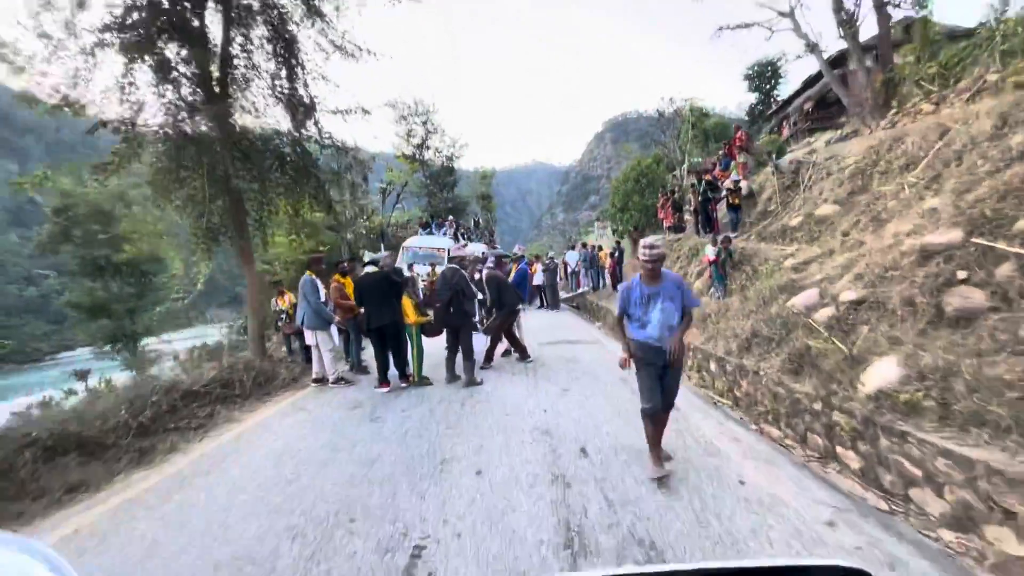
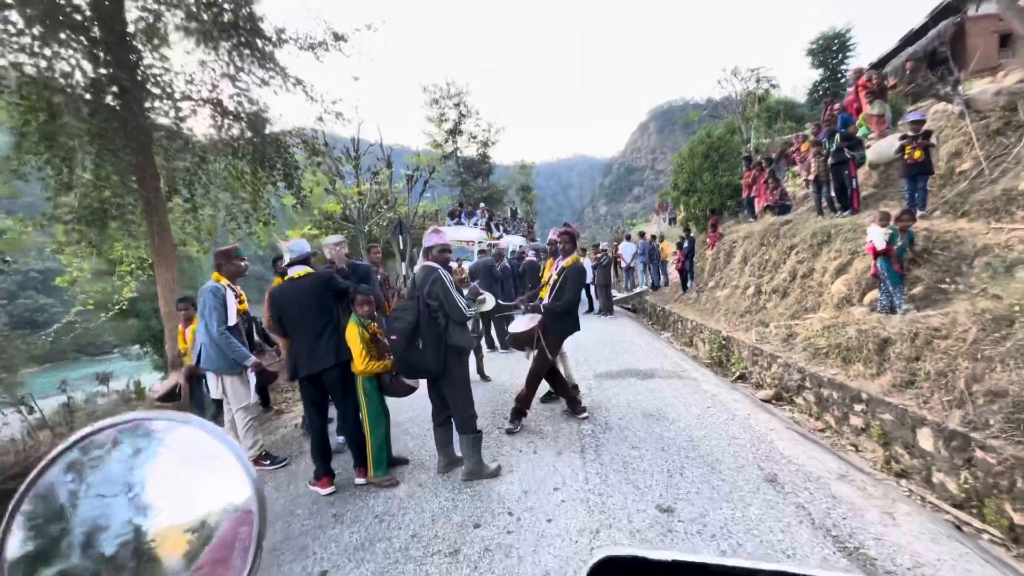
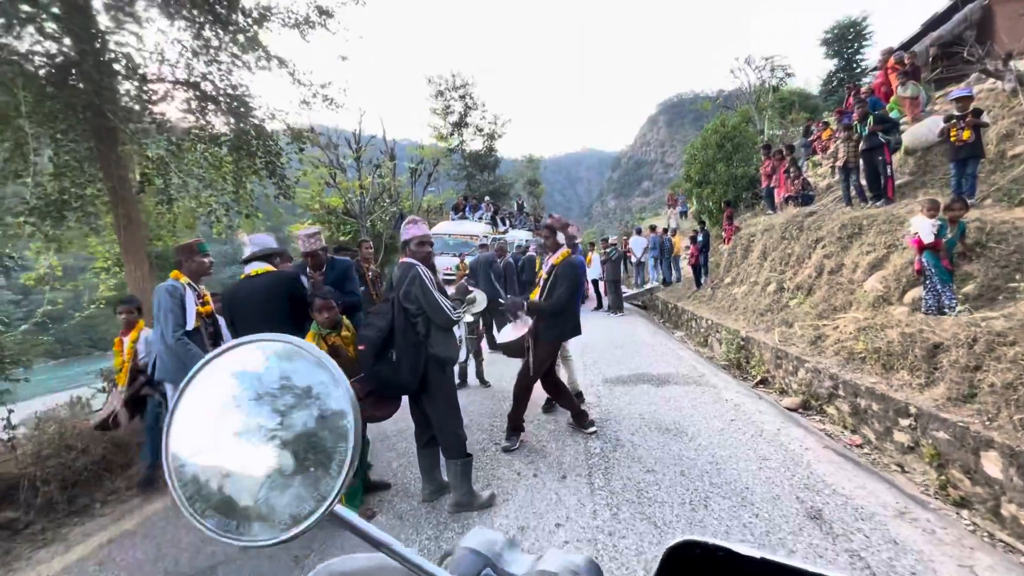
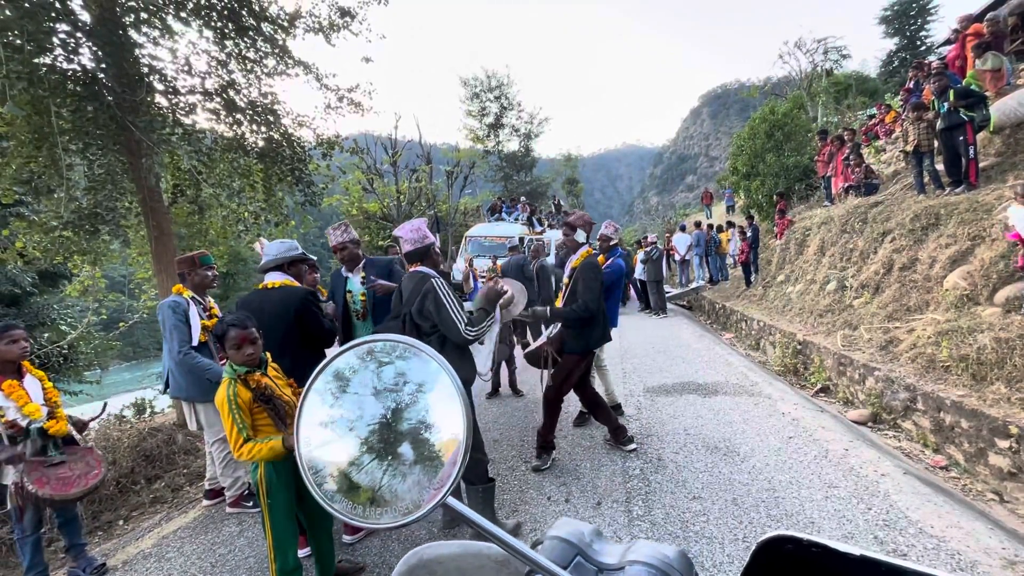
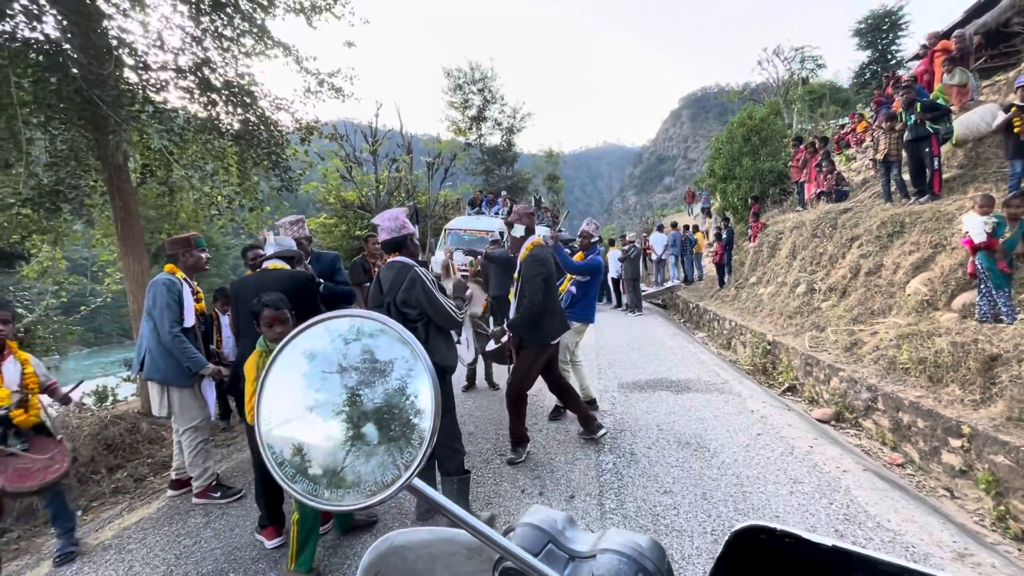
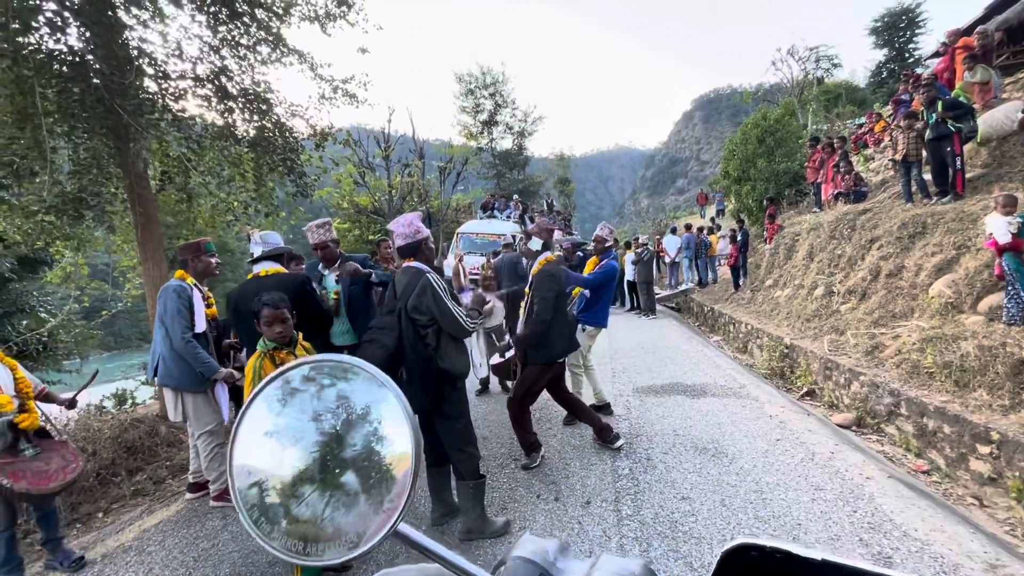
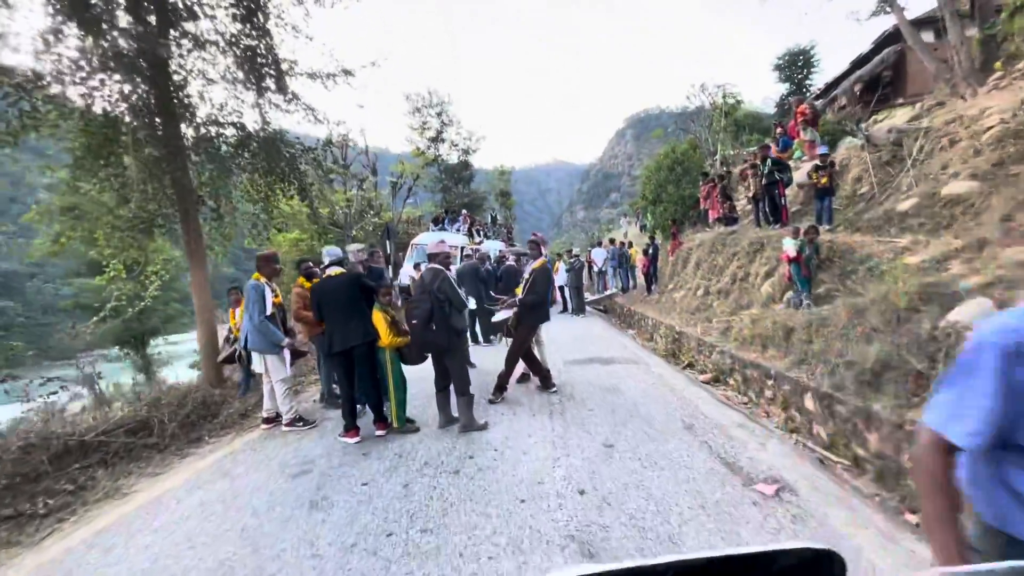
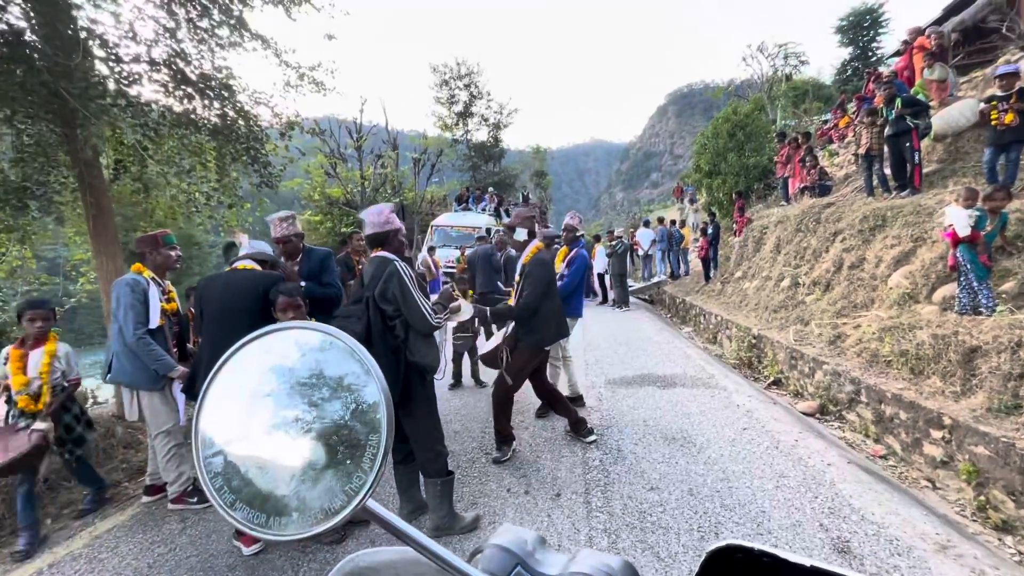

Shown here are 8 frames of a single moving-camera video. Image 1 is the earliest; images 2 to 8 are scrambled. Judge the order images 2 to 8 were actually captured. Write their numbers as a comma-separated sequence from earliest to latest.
7, 2, 3, 8, 5, 6, 4
